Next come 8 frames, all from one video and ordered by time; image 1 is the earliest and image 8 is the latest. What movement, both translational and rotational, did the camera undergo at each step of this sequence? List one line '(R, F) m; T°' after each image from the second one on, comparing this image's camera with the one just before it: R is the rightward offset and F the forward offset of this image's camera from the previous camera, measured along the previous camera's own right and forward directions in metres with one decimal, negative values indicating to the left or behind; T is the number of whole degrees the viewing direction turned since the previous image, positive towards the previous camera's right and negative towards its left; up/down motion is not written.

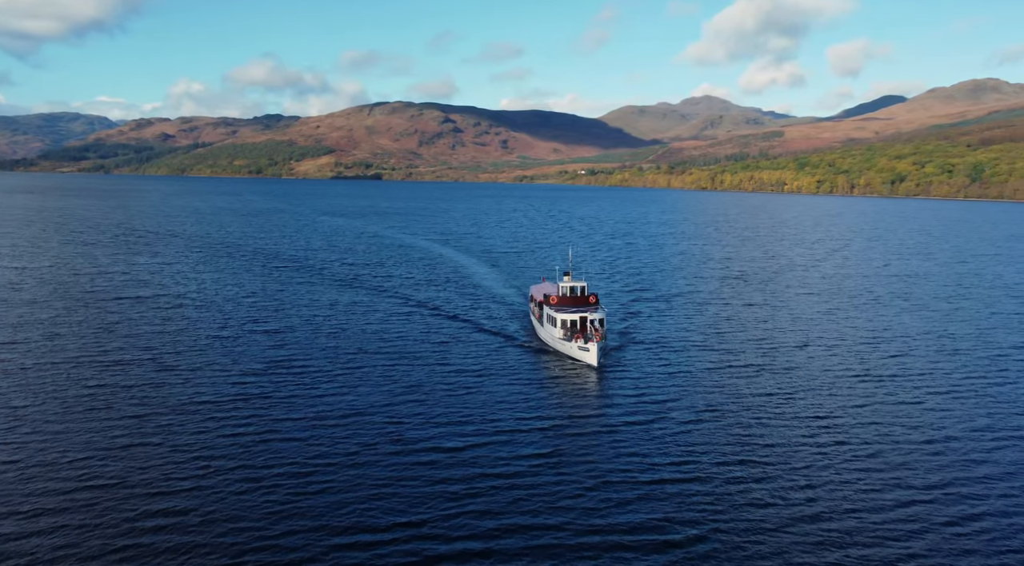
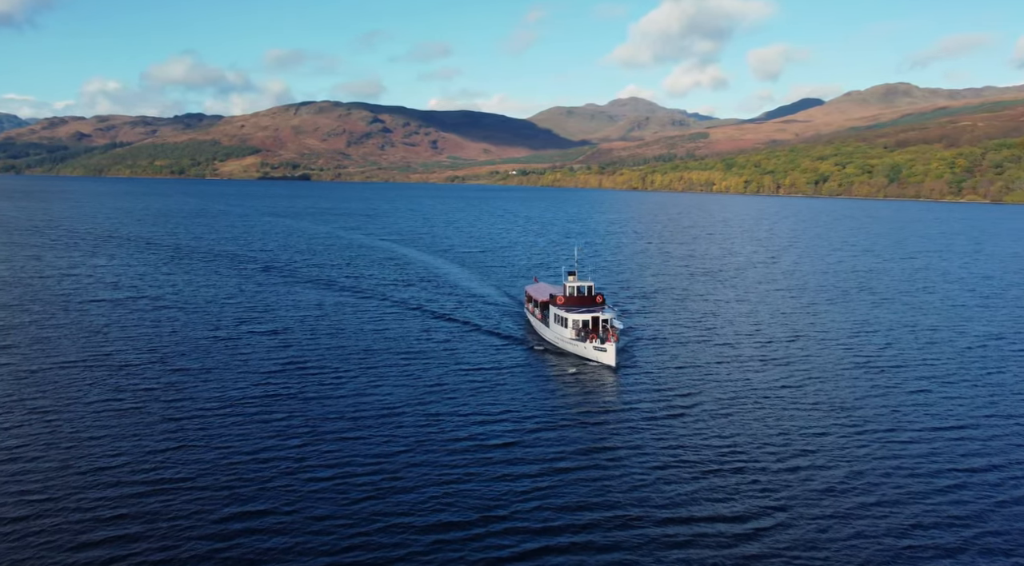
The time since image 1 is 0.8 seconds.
(-5.0, +0.4) m; +3°
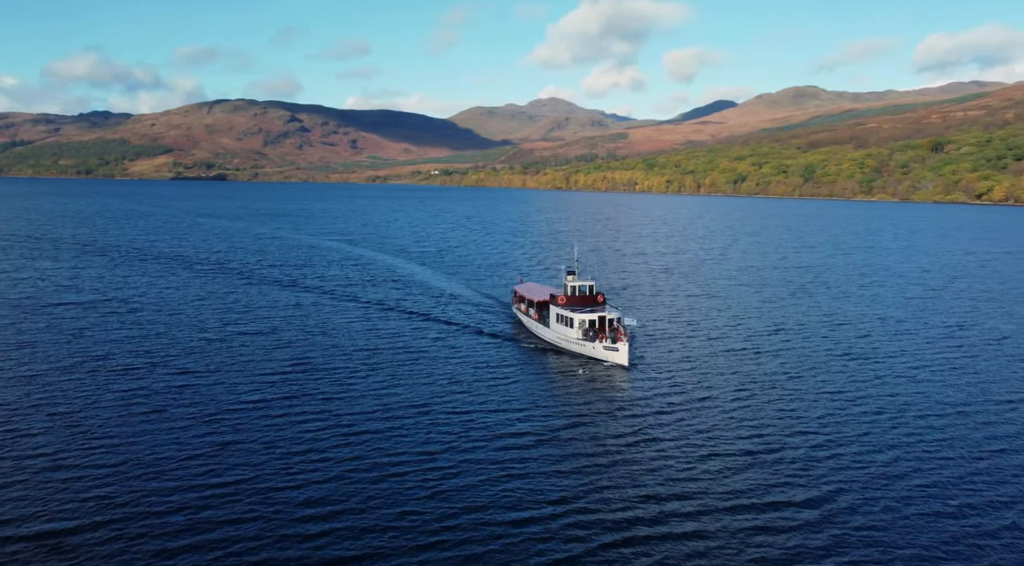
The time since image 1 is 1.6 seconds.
(-4.9, +0.4) m; +3°
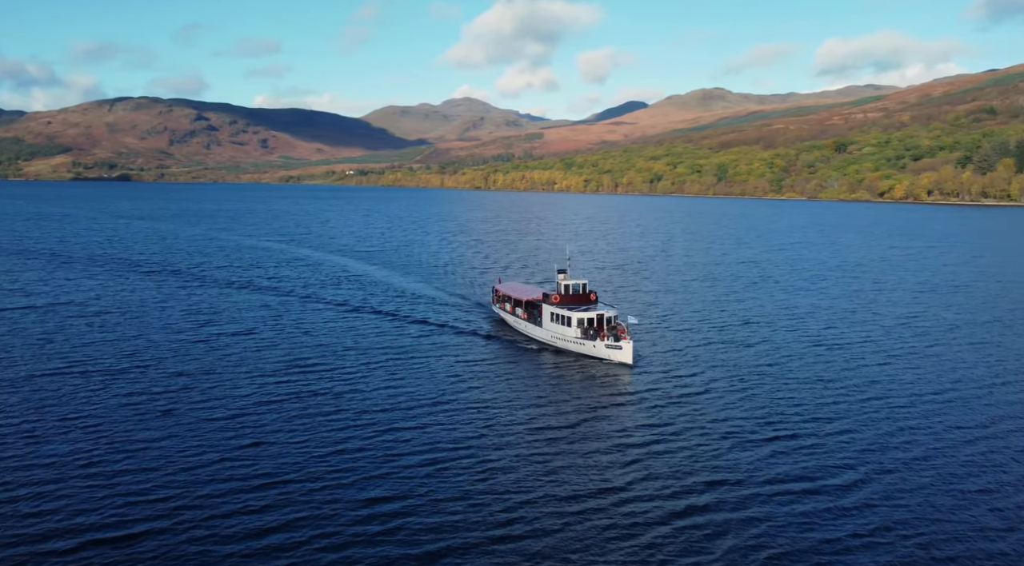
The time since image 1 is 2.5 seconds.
(-4.6, +0.1) m; +4°
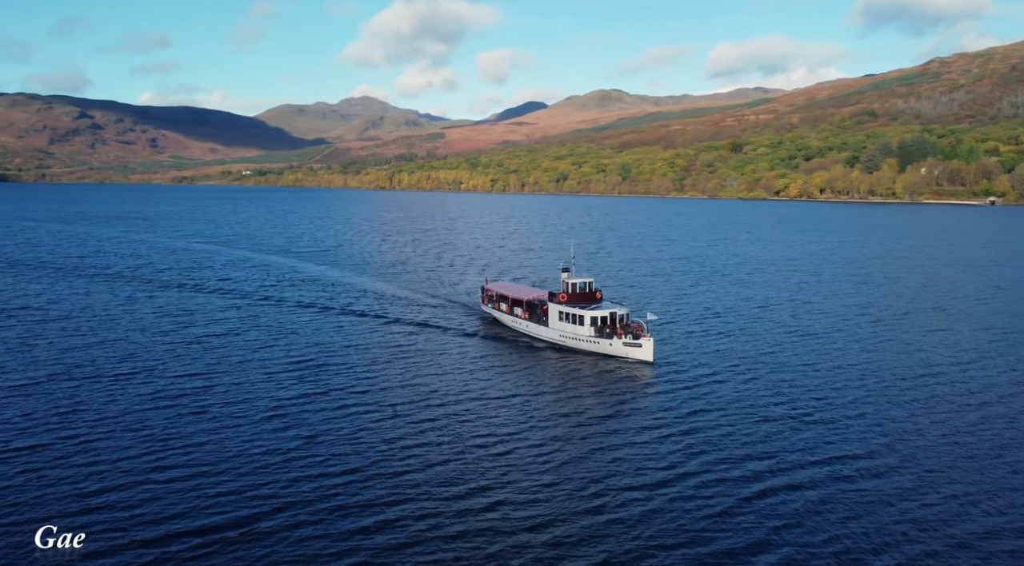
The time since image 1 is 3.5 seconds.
(-5.8, -0.3) m; +4°
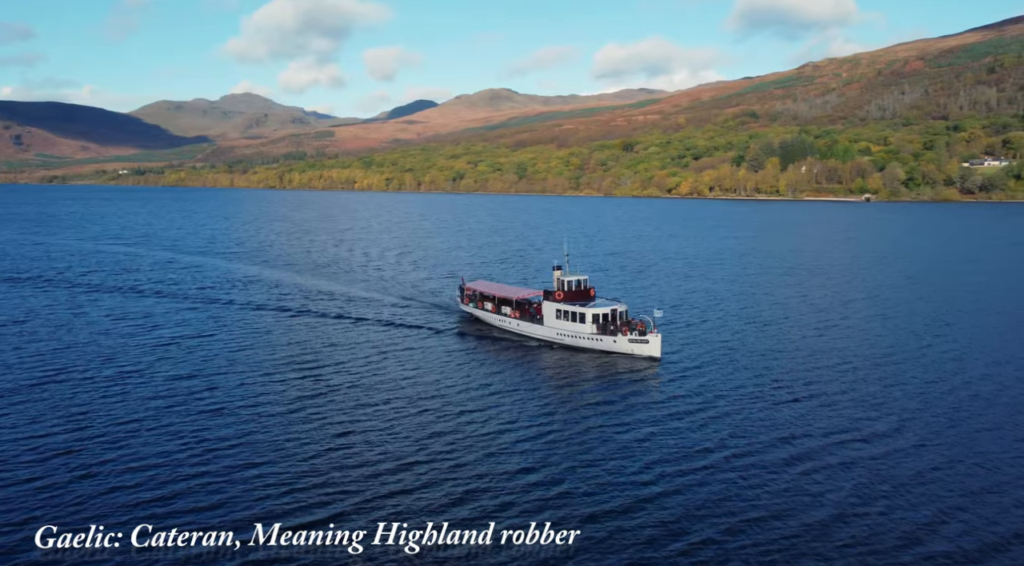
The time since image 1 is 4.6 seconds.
(-5.3, -0.5) m; +5°
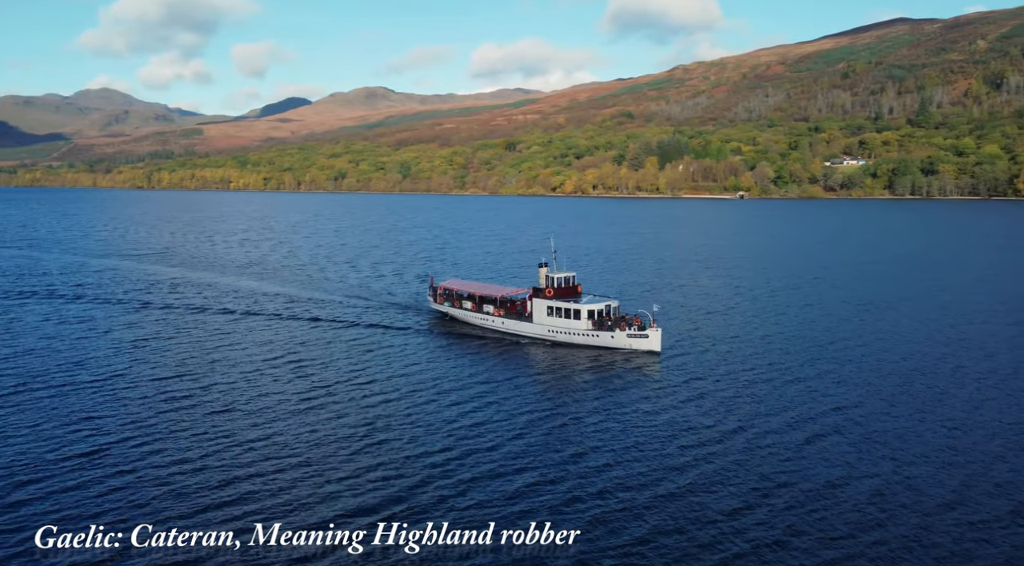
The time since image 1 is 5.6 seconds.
(-5.4, -0.5) m; +6°
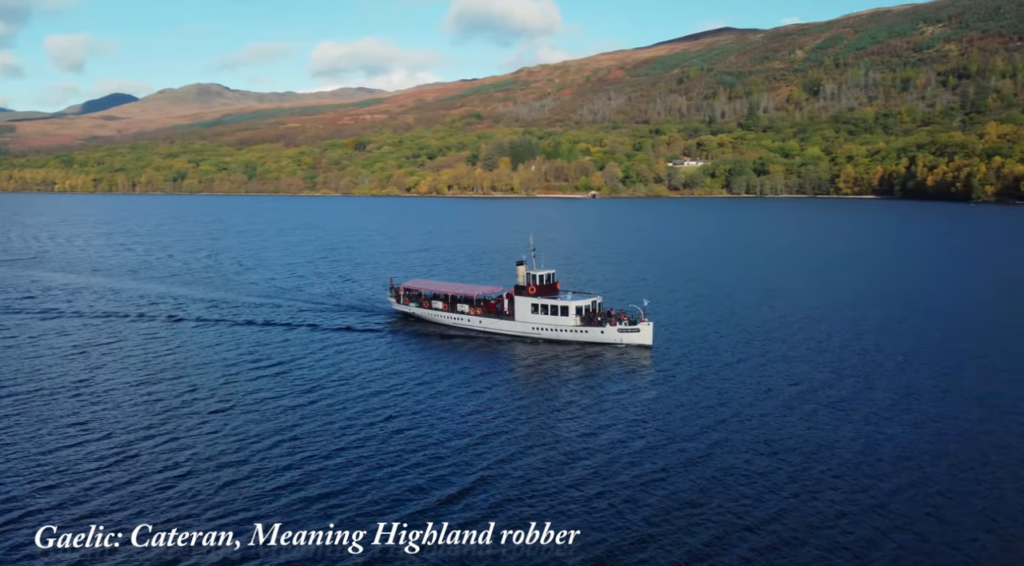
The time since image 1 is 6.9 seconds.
(-6.6, -0.7) m; +7°
